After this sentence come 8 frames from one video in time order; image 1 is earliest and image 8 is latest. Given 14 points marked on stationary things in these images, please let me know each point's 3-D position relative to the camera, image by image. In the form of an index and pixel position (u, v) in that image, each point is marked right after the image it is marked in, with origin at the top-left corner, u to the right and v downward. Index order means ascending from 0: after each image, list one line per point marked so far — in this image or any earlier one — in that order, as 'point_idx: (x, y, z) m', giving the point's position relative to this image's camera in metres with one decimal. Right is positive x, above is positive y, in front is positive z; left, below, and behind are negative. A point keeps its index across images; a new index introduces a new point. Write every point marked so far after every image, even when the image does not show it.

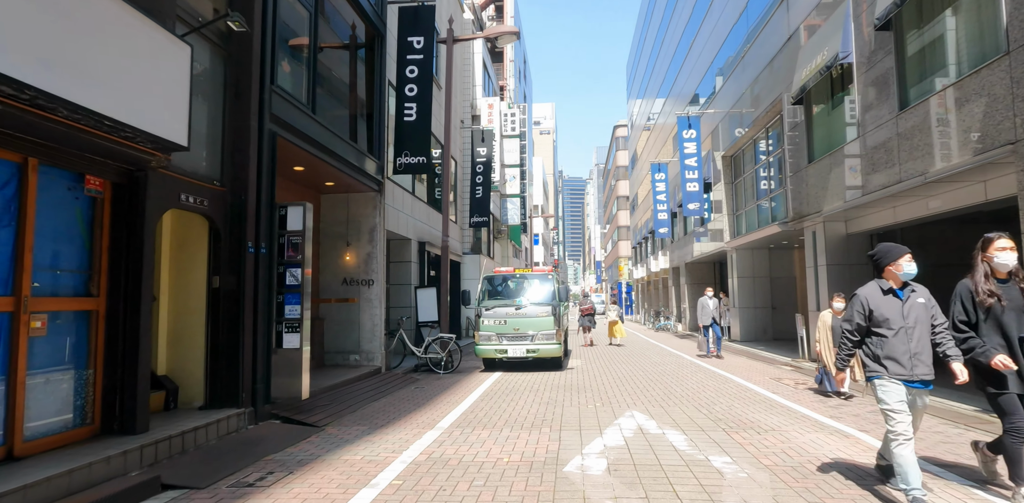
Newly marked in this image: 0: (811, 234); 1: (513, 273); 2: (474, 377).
0: (+7.9, +0.5, +14.0) m
1: (0.0, -0.5, +13.0) m
2: (-0.9, -2.8, +11.7) m
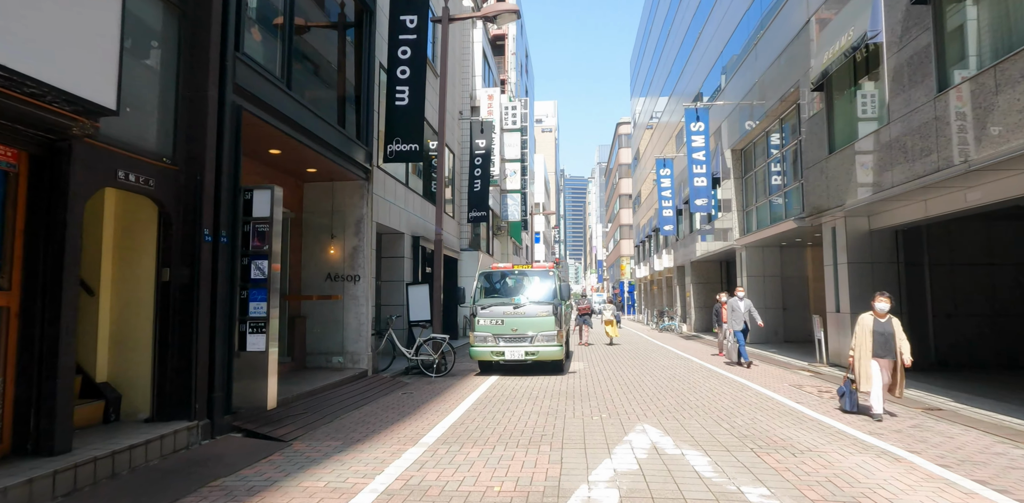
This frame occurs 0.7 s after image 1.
0: (+7.9, +0.5, +13.1) m
1: (0.0, -0.4, +12.1) m
2: (-0.9, -2.7, +10.9) m
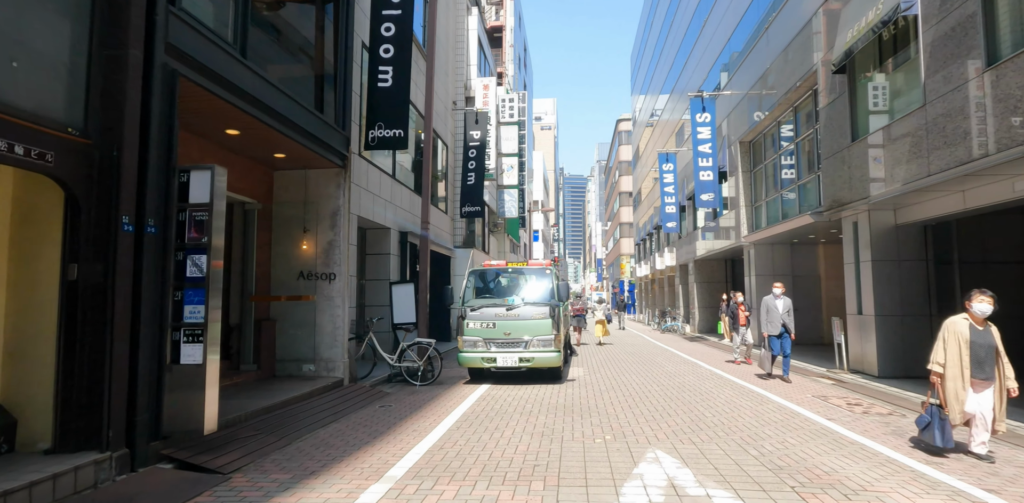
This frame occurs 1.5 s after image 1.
0: (+7.7, +0.6, +12.1) m
1: (-0.1, -0.3, +11.1) m
2: (-1.1, -2.6, +9.8) m
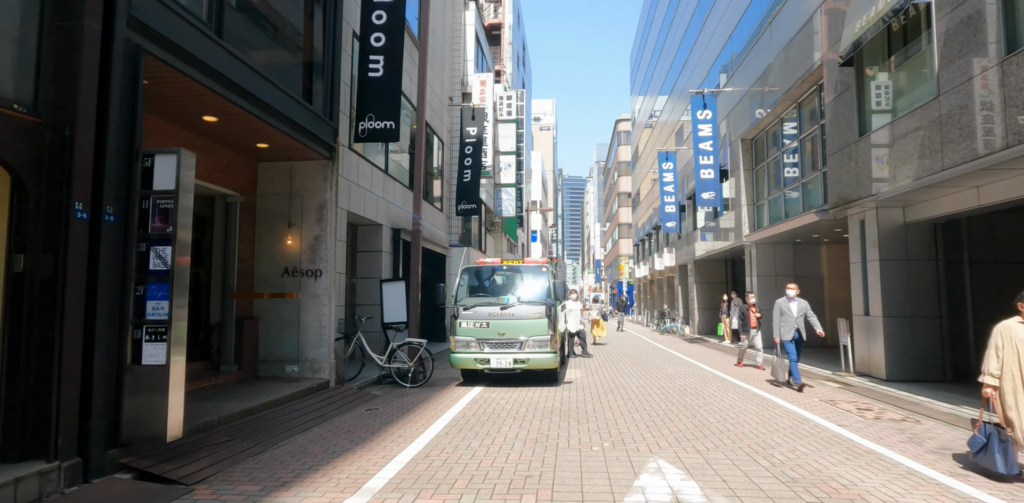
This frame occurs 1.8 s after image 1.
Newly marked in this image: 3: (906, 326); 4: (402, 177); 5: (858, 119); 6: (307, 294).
0: (+7.6, +0.6, +11.7) m
1: (-0.2, -0.3, +10.6) m
2: (-1.2, -2.5, +9.4) m
3: (+8.0, -1.5, +10.7) m
4: (-3.5, +2.3, +14.8) m
5: (+7.6, +2.9, +11.7) m
6: (-3.5, -0.7, +9.0) m
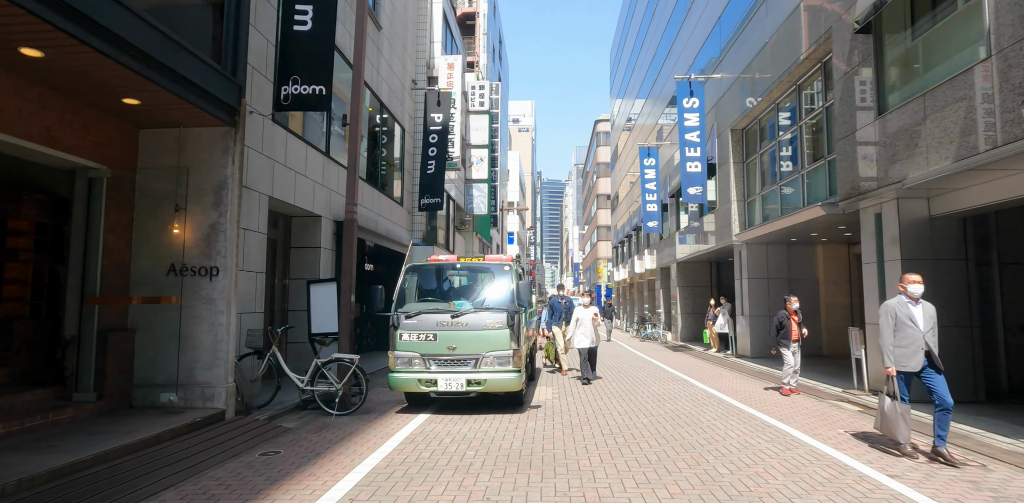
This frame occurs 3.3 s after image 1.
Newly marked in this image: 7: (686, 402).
0: (+6.9, +0.7, +10.1) m
1: (-0.9, -0.2, +8.8) m
2: (-1.8, -2.4, +7.5) m
3: (+7.3, -1.5, +9.2) m
4: (-4.3, +2.4, +12.8) m
5: (+6.9, +2.9, +10.1) m
6: (-4.1, -0.6, +7.0) m
7: (+2.9, -2.5, +8.9) m
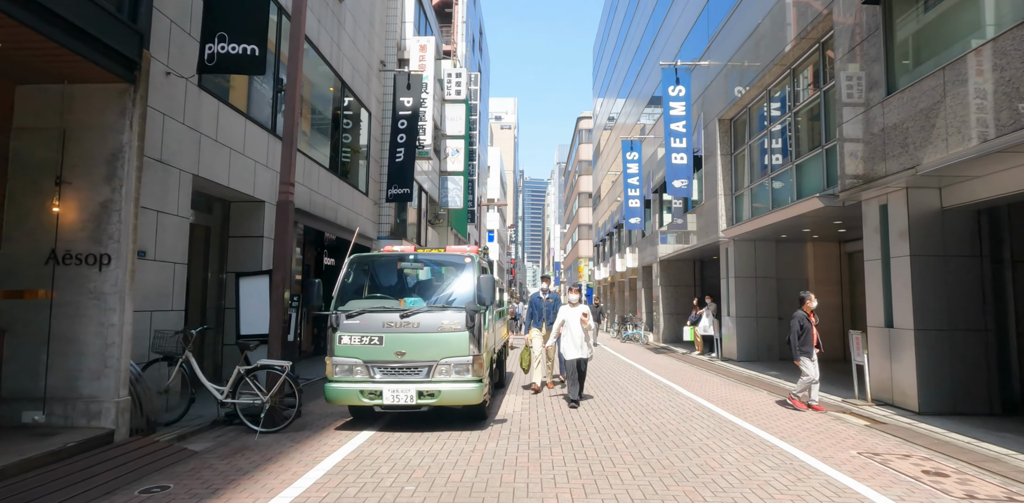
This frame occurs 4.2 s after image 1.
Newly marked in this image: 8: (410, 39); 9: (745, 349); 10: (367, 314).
0: (+6.3, +0.7, +9.2) m
1: (-1.4, 0.0, +7.6) m
2: (-2.3, -2.3, +6.3) m
3: (+6.7, -1.4, +8.3) m
4: (-4.9, +2.6, +11.5) m
5: (+6.3, +3.0, +9.2) m
6: (-4.6, -0.4, +5.7) m
7: (+2.3, -2.4, +7.8) m
8: (-3.7, +7.6, +19.2) m
9: (+6.7, -2.8, +15.3) m
10: (-1.8, -0.8, +6.7) m
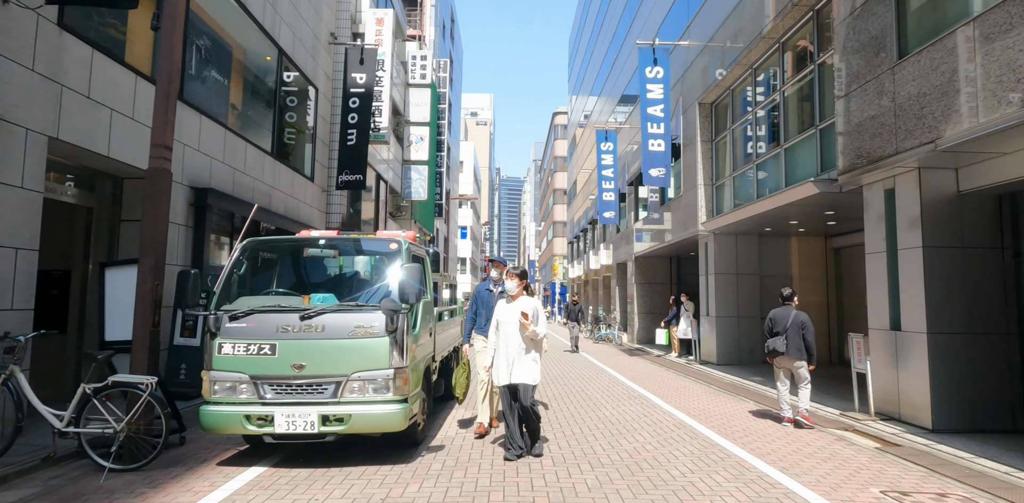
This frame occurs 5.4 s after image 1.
0: (+5.6, +0.9, +8.0) m
1: (-2.1, +0.1, +6.0) m
2: (-2.9, -2.1, +4.7) m
3: (+6.0, -1.3, +7.1) m
4: (-5.7, +2.8, +9.8) m
5: (+5.6, +3.1, +8.0) m
6: (-5.2, -0.3, +4.1) m
7: (+1.6, -2.2, +6.5) m
8: (-4.8, +7.8, +17.5) m
9: (+5.7, -2.6, +14.2) m
10: (-2.4, -0.6, +5.2) m
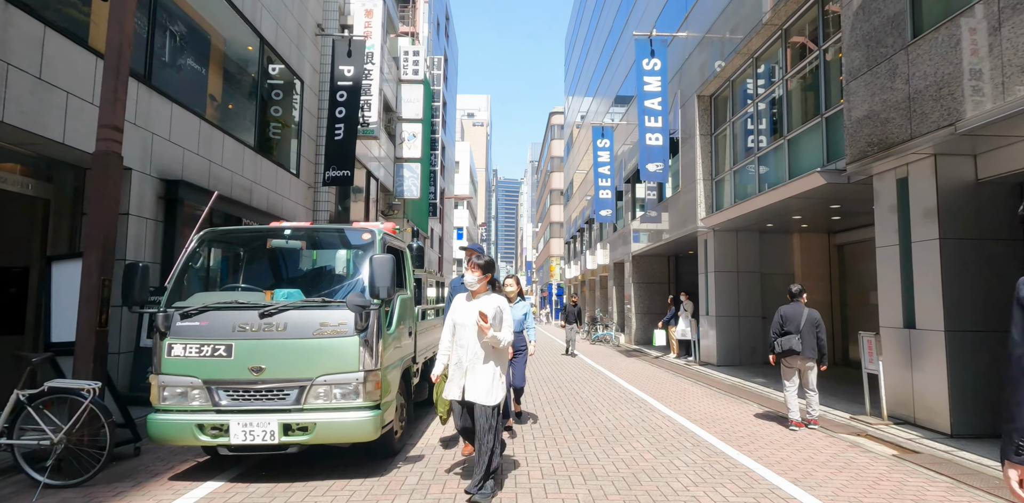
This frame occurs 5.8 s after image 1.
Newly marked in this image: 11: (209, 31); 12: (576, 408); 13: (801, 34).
0: (+5.4, +1.0, +7.6) m
1: (-2.3, +0.2, +5.5) m
2: (-3.1, -2.0, +4.2) m
3: (+5.9, -1.2, +6.6) m
4: (-5.9, +2.9, +9.3) m
5: (+5.4, +3.2, +7.6) m
6: (-5.3, -0.2, +3.5) m
7: (+1.5, -2.2, +6.0) m
8: (-5.0, +7.9, +17.0) m
9: (+5.5, -2.6, +13.7) m
10: (-2.6, -0.5, +4.7) m
11: (-5.9, +4.3, +10.4) m
12: (+1.0, -2.4, +8.2) m
13: (+6.0, +4.6, +11.2) m
